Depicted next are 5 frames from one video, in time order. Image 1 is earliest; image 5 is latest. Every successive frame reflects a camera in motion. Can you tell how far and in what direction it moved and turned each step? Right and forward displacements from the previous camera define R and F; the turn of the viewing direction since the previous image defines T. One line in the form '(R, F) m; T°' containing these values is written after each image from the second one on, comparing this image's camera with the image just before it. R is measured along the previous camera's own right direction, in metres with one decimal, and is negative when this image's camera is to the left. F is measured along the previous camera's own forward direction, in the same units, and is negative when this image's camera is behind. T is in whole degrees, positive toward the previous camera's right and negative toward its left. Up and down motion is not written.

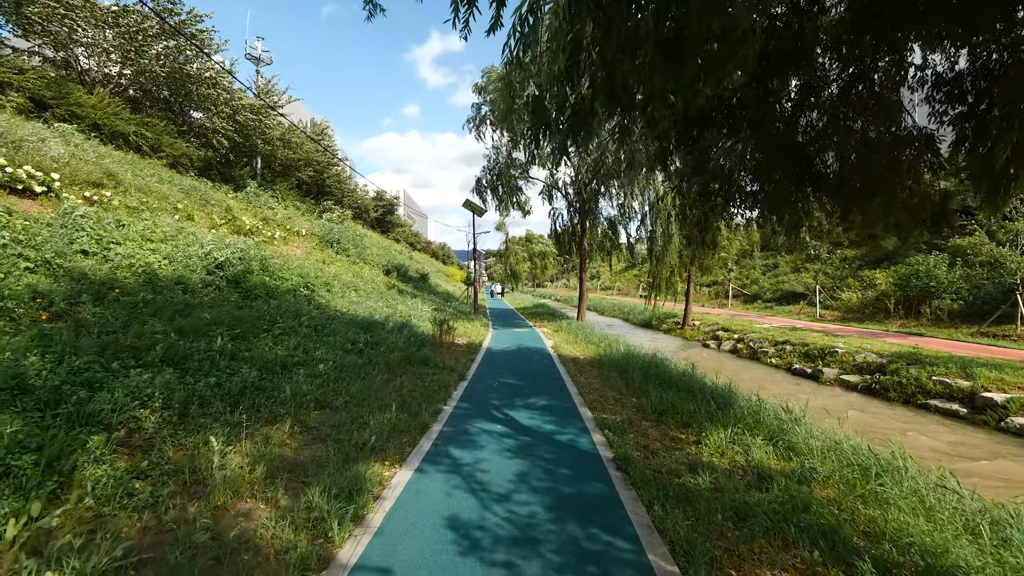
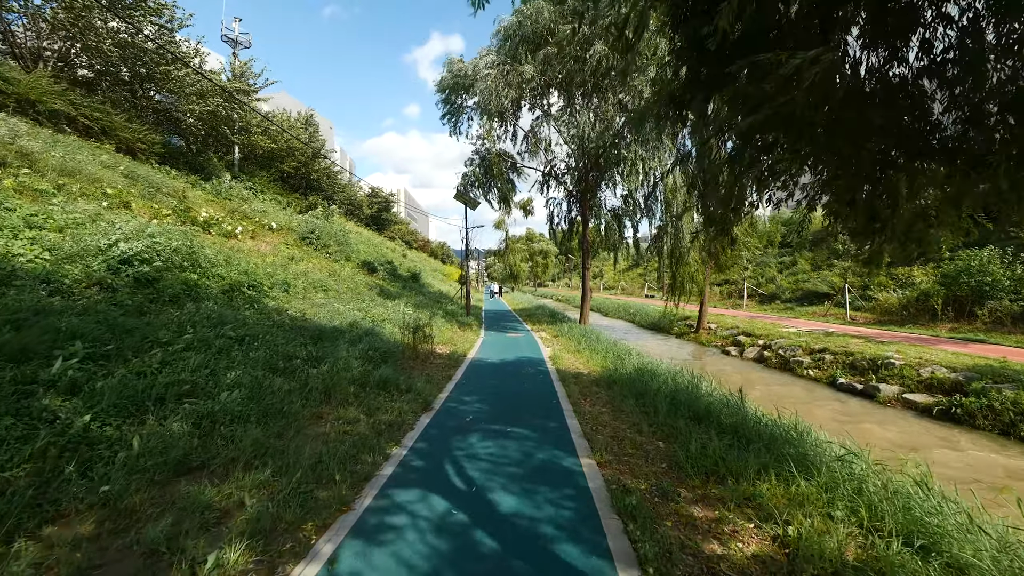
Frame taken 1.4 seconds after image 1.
(+0.2, +1.7) m; 0°
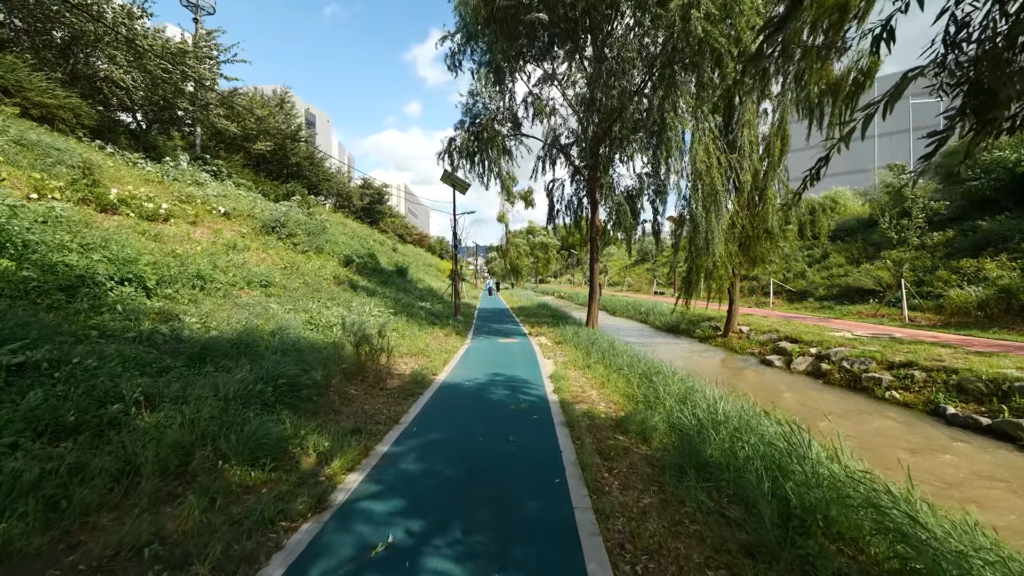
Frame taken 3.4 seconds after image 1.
(+0.2, +2.5) m; 0°
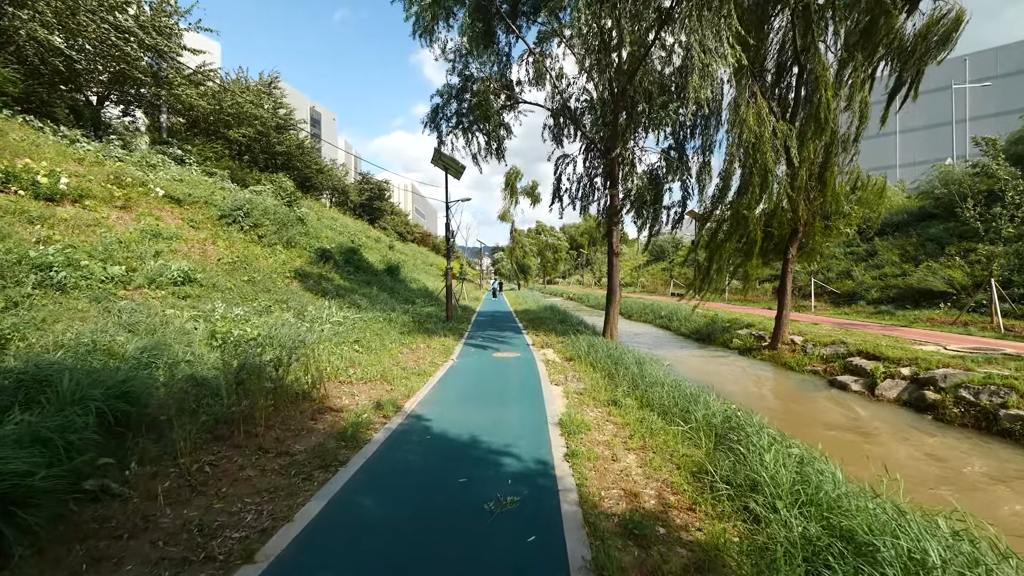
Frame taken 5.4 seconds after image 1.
(+0.2, +2.3) m; -1°
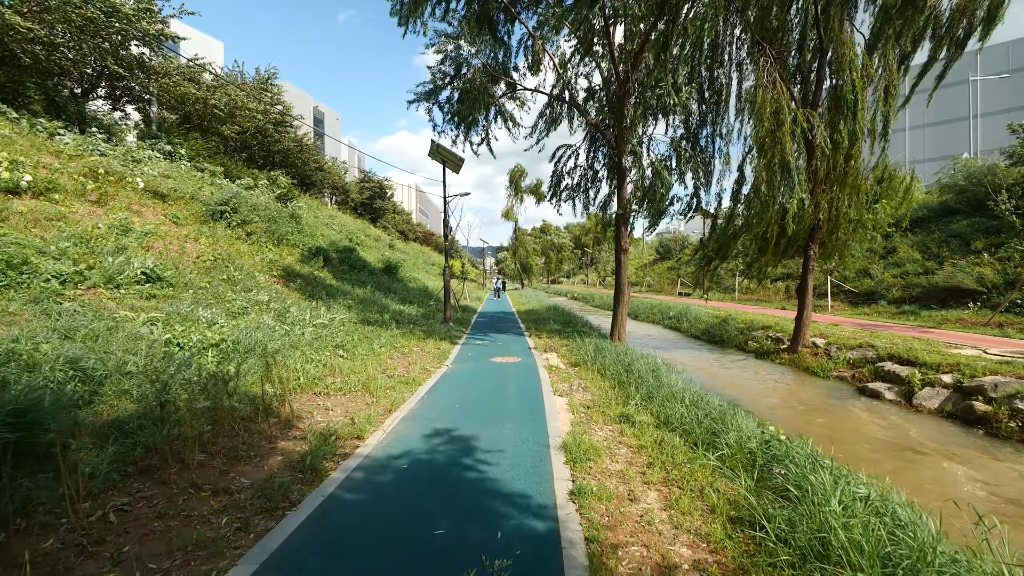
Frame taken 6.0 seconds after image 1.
(+0.1, +0.7) m; -1°
